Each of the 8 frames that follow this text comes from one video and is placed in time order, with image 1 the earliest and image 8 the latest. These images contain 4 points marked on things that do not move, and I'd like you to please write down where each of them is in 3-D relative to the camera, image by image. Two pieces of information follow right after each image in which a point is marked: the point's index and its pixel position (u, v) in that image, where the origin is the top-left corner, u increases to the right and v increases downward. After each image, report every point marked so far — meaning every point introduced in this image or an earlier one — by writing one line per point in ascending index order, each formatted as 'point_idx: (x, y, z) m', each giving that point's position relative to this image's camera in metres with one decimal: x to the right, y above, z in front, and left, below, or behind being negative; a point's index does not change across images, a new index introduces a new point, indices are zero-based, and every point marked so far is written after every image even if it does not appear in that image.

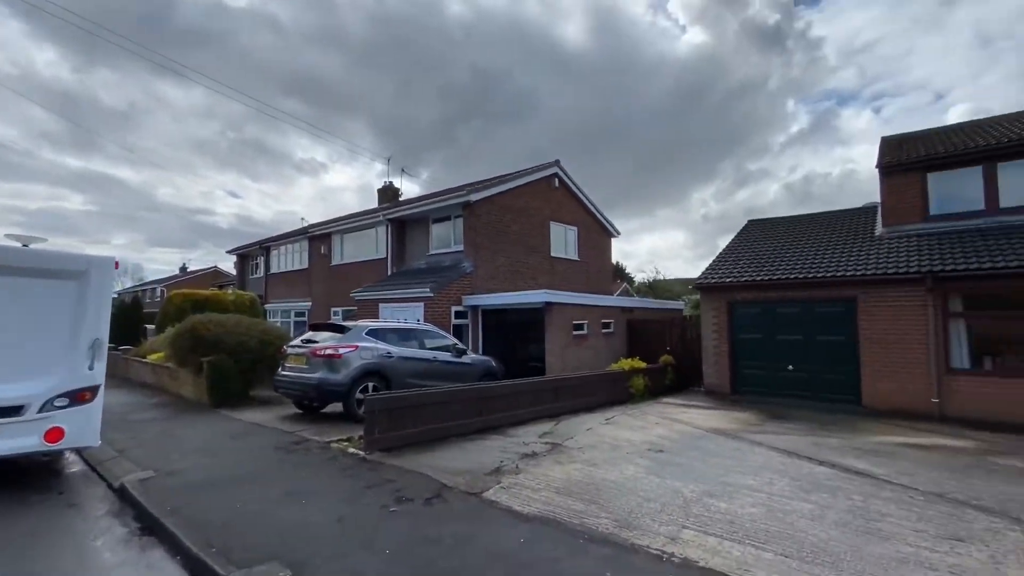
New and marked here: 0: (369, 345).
0: (-2.4, -1.0, +8.2) m
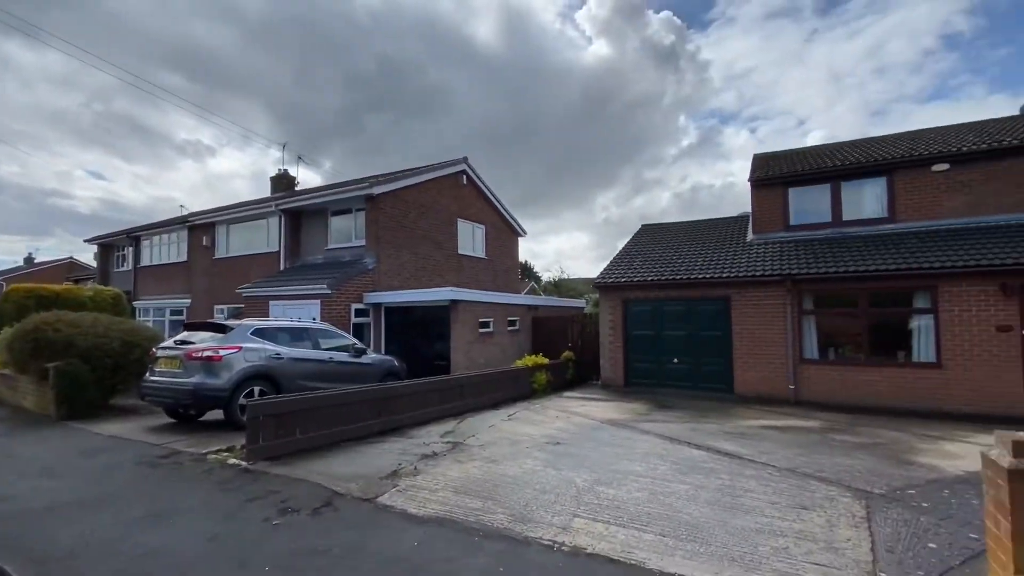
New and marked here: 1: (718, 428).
0: (-4.0, -0.9, +7.6) m
1: (+3.2, -2.1, +7.4) m
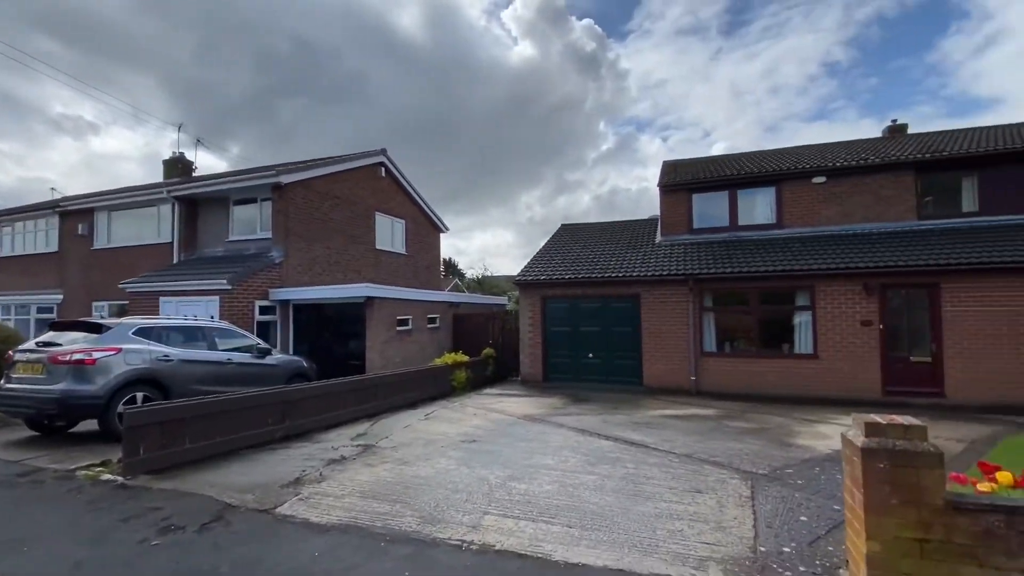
0: (-5.3, -0.8, +6.8) m
1: (+1.8, -2.1, +7.7) m
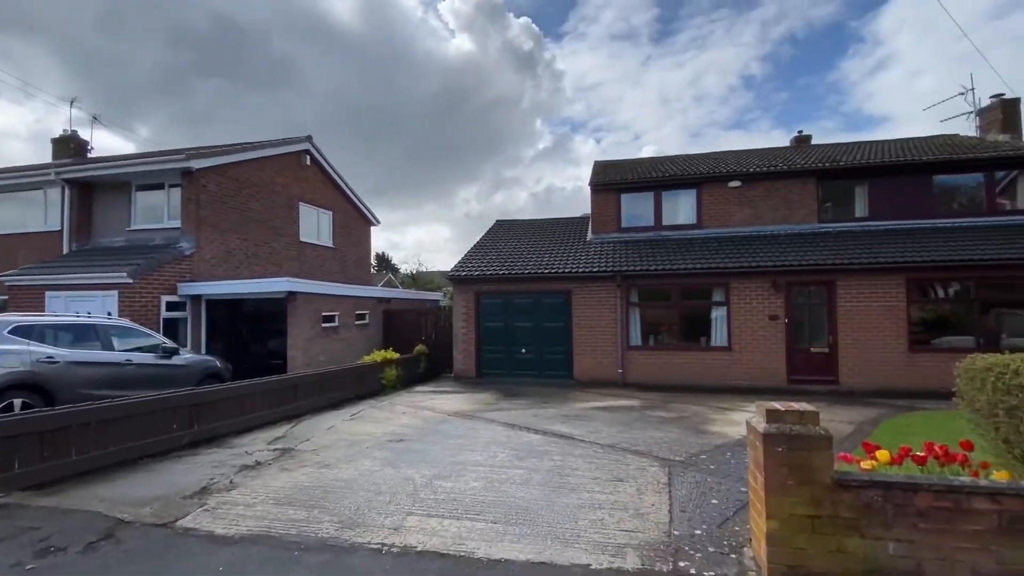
0: (-6.2, -0.7, +6.0) m
1: (+0.7, -2.0, +7.9) m
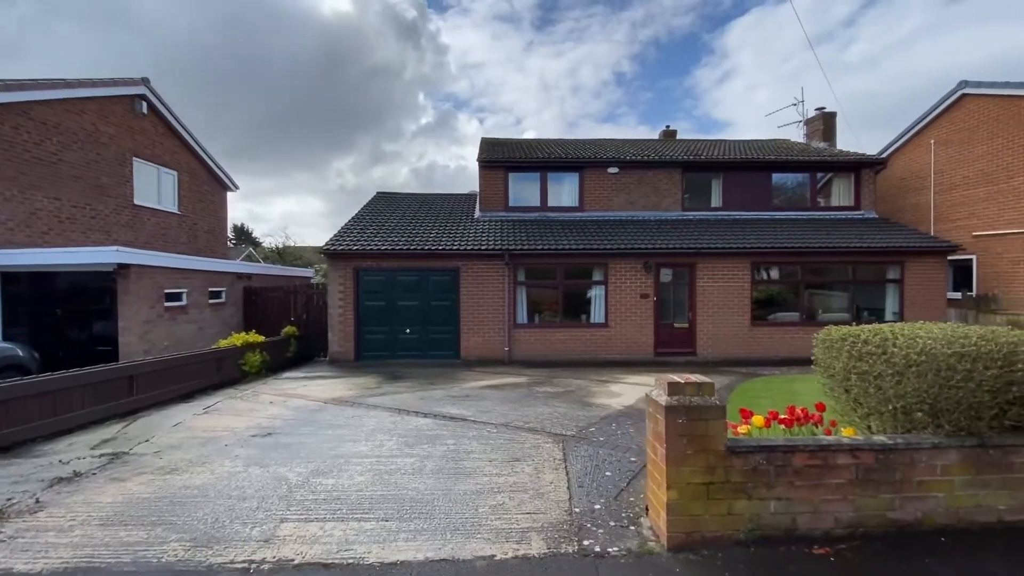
0: (-7.3, -0.4, +4.0) m
1: (-1.1, -1.7, +7.6) m
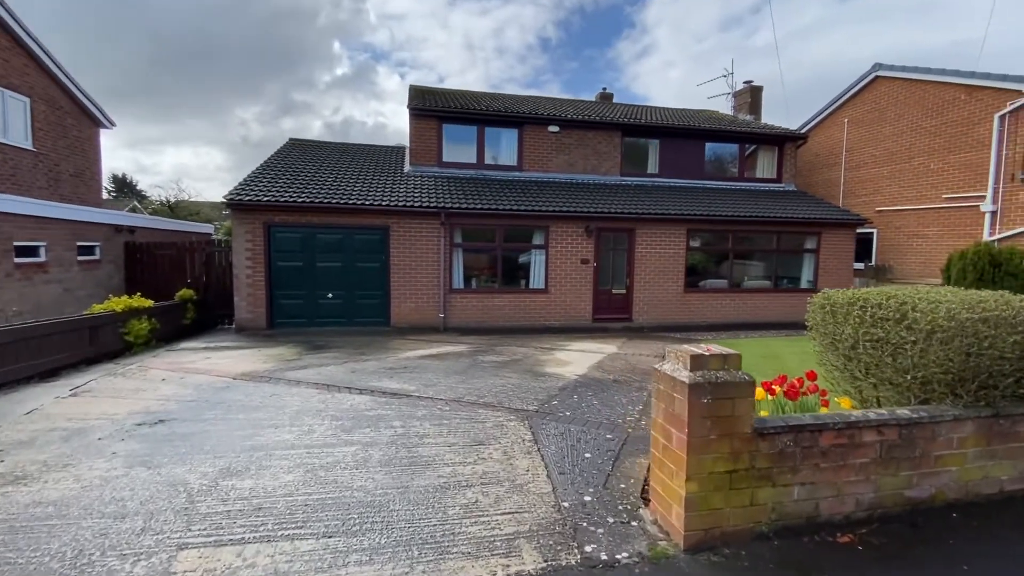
0: (-7.4, 0.0, +2.1) m
1: (-1.9, -1.1, +6.8) m
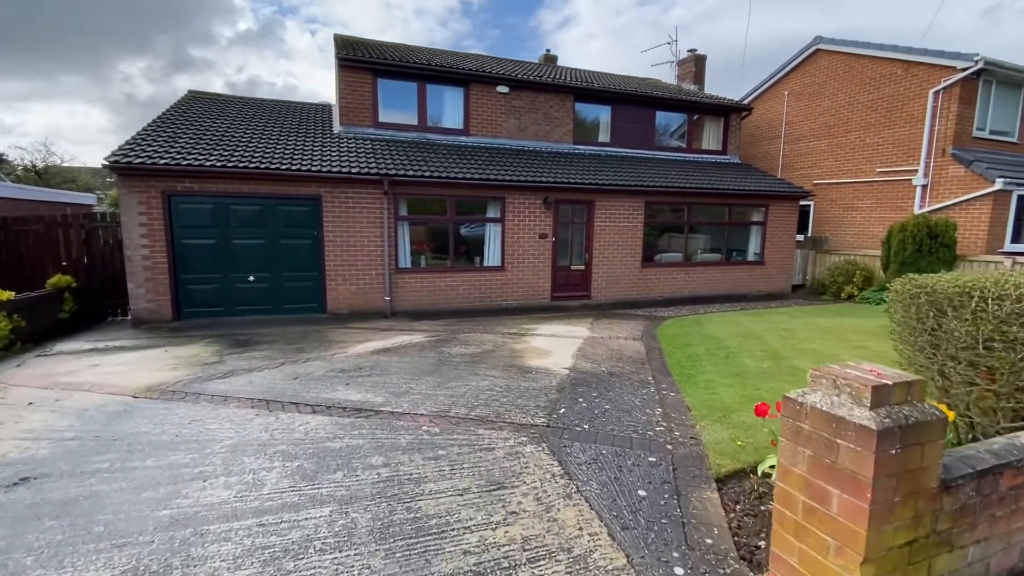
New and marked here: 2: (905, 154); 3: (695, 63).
0: (-7.0, -0.2, +0.1) m
1: (-2.1, -0.9, +5.6) m
2: (+10.0, +3.4, +12.3) m
3: (+6.5, +7.9, +17.0) m
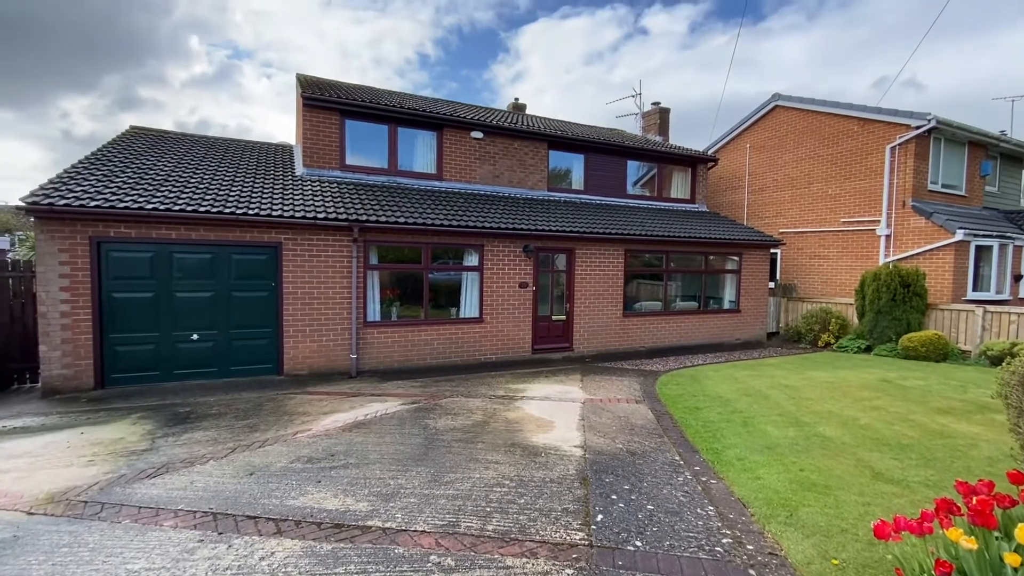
0: (-6.4, -0.4, -1.2) m
1: (-2.1, -1.6, +4.6) m
2: (+9.4, +2.2, +12.7) m
3: (+5.3, +6.3, +17.5) m
